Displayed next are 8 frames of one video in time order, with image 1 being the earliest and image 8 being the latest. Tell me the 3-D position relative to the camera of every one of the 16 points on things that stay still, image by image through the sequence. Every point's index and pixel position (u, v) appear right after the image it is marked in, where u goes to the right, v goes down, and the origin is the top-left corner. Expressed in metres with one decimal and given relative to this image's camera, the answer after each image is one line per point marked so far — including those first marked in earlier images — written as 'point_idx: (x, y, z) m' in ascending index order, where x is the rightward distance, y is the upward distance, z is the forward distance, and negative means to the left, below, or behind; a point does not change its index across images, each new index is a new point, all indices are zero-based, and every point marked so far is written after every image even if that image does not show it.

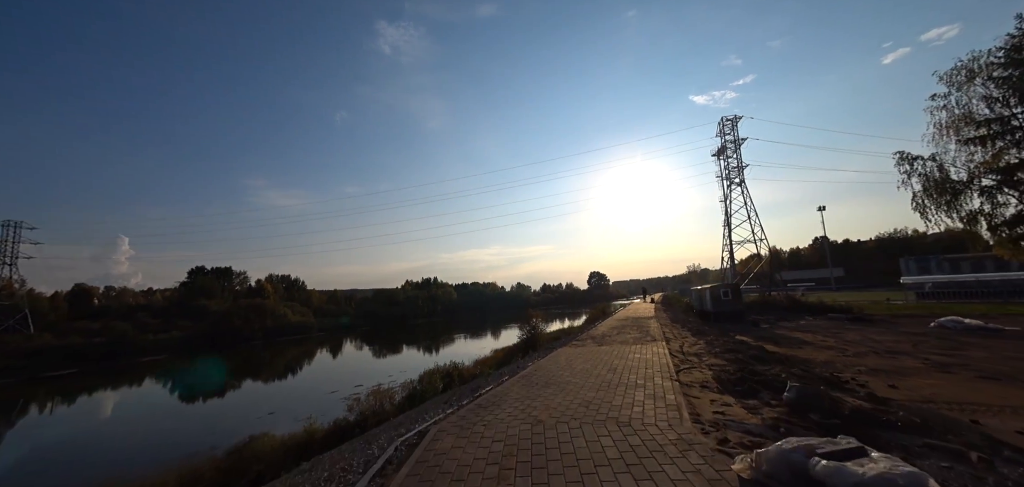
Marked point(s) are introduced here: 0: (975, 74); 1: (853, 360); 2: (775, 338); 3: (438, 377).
0: (+23.1, +8.6, +19.2) m
1: (+9.5, -3.2, +10.6) m
2: (+11.0, -4.0, +15.9) m
3: (-3.0, -5.5, +15.5) m
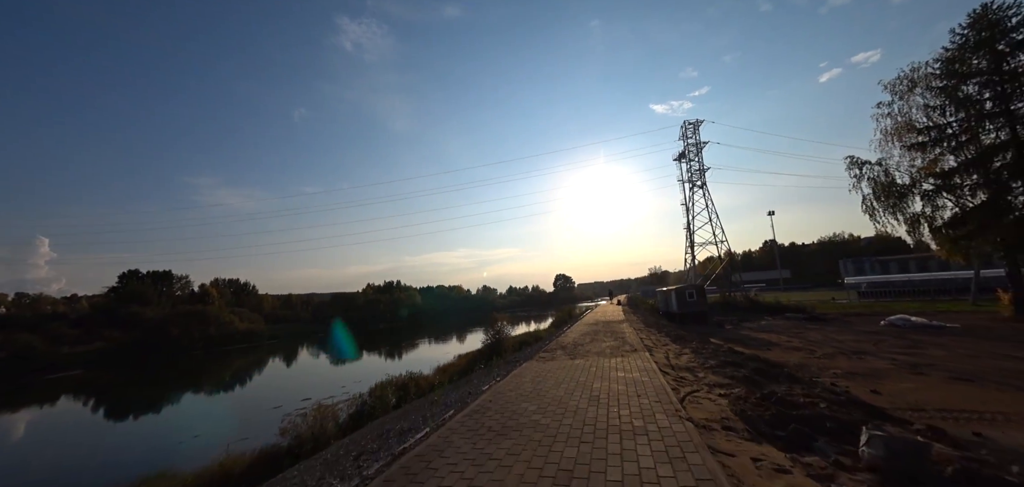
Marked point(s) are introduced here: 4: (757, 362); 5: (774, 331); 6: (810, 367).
0: (+21.3, +8.5, +20.1) m
1: (+8.4, -3.2, +10.3) m
2: (+9.5, -4.0, +15.8) m
3: (-4.5, -5.5, +14.1) m
4: (+6.1, -3.0, +9.5) m
5: (+12.4, -4.2, +18.1) m
6: (+7.6, -3.1, +9.6) m
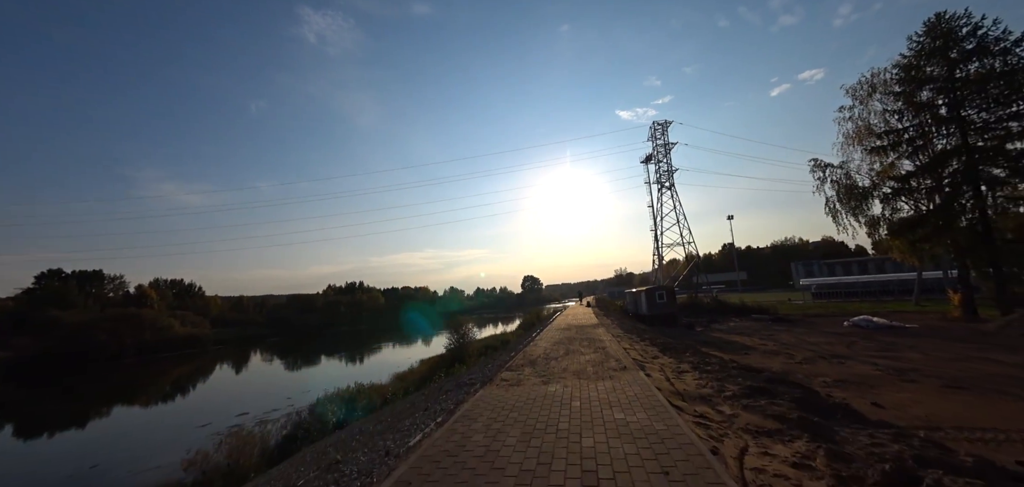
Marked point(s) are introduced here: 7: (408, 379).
0: (+19.6, +8.4, +20.6) m
1: (+7.5, -3.2, +9.6) m
2: (+8.1, -4.0, +15.2) m
3: (-5.7, -5.3, +12.4) m
4: (+5.2, -2.9, +8.7) m
5: (+10.8, -4.2, +17.7) m
6: (+6.7, -3.1, +8.9) m
7: (-5.3, -6.9, +19.3) m
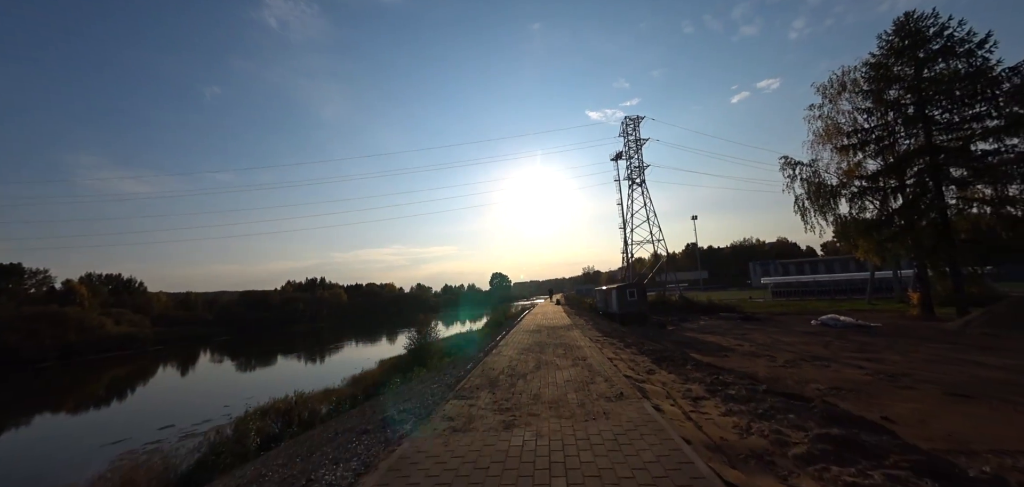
0: (+18.0, +8.5, +20.7) m
1: (+6.6, -3.0, +8.9) m
2: (+6.8, -3.8, +14.5) m
3: (-6.8, -4.9, +10.6) m
4: (+4.5, -2.7, +7.8) m
5: (+9.2, -4.1, +17.3) m
6: (+5.9, -2.9, +8.2) m
7: (-6.9, -6.5, +17.6) m
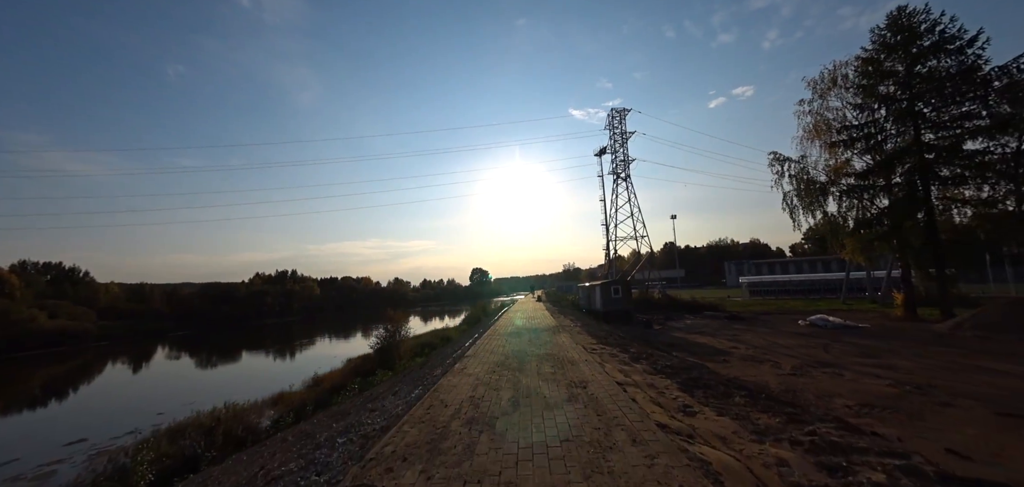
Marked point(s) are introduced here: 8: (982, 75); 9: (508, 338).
0: (+17.0, +8.6, +20.0) m
1: (+6.1, -2.8, +7.8) m
2: (+5.9, -3.6, +13.4) m
3: (-7.4, -4.5, +8.8) m
4: (+4.0, -2.5, +6.5) m
5: (+8.2, -3.9, +16.2) m
6: (+5.4, -2.8, +7.0) m
7: (-8.0, -6.0, +15.7) m
8: (+19.6, +7.1, +15.8) m
9: (-0.2, -4.0, +16.4) m
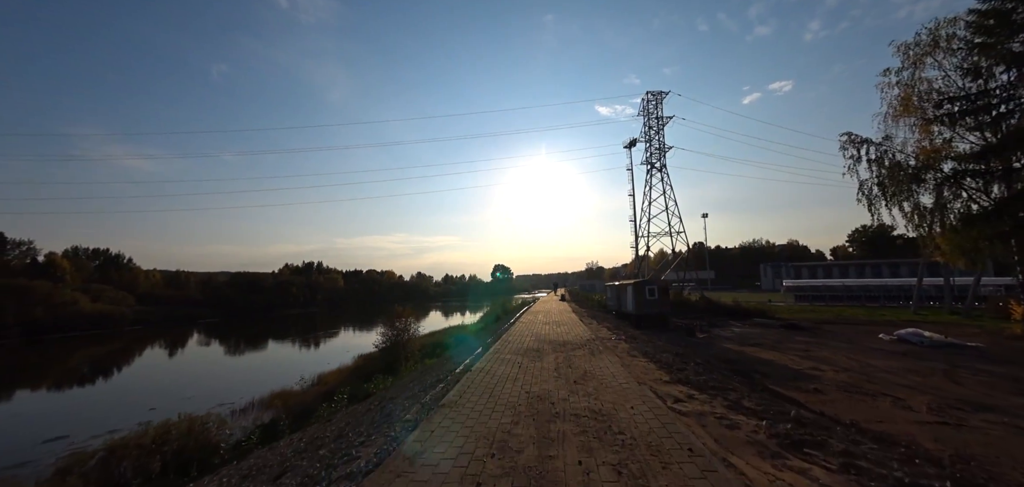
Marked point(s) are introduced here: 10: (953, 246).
0: (+18.3, +8.6, +16.6) m
1: (+6.3, -2.7, +5.1) m
2: (+6.5, -3.3, +10.7) m
3: (-7.1, -4.0, +7.0) m
4: (+4.2, -2.3, +4.0) m
5: (+9.0, -3.6, +13.5) m
6: (+5.6, -2.5, +4.4) m
7: (-7.3, -5.4, +13.9) m
8: (+20.5, +7.0, +12.2) m
9: (+0.5, -3.6, +14.1) m
10: (+18.9, -0.1, +16.2) m
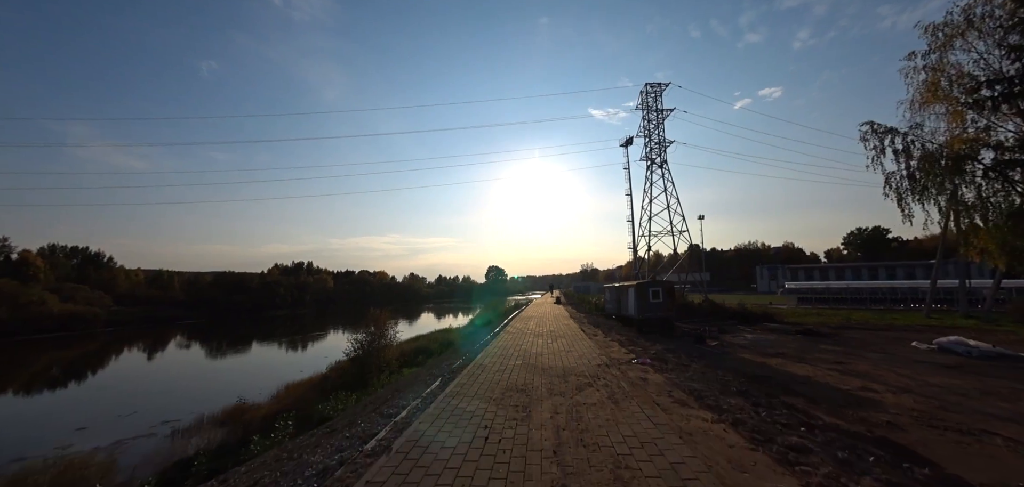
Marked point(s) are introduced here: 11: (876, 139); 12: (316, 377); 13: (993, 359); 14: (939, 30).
0: (+17.9, +8.7, +15.0) m
1: (+6.1, -2.5, +3.3) m
2: (+6.1, -3.2, +8.9) m
3: (-7.4, -3.8, +5.0) m
4: (+4.0, -2.1, +2.2) m
5: (+8.6, -3.5, +11.7) m
6: (+5.3, -2.4, +2.6) m
7: (-7.6, -5.2, +11.9) m
8: (+20.2, +7.1, +10.7) m
9: (+0.1, -3.5, +12.3) m
10: (+18.5, 0.0, +14.7) m
11: (+15.6, +4.5, +16.4) m
12: (-8.3, -5.6, +16.1) m
13: (+13.7, -3.3, +10.8) m
14: (+17.4, +8.8, +15.6) m
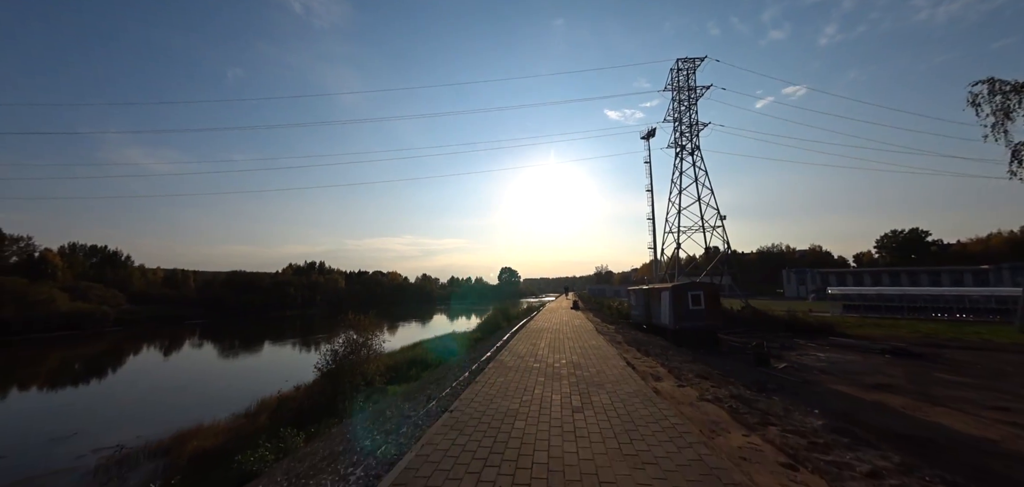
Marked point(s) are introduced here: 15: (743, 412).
0: (+18.2, +8.9, +11.3) m
1: (+5.9, -2.2, 0.0) m
2: (+6.1, -2.9, +5.6) m
3: (-7.5, -3.4, +2.2) m
4: (+3.7, -1.8, -1.0) m
5: (+8.7, -3.3, +8.3) m
6: (+5.1, -2.0, -0.7) m
7: (-7.5, -4.8, +9.1) m
8: (+20.3, +7.3, +6.9) m
9: (+0.3, -3.2, +9.2) m
10: (+18.8, +0.2, +10.9) m
11: (+15.9, +4.7, +12.7) m
12: (-8.0, -5.3, +13.2) m
13: (+13.8, -3.1, +7.2) m
14: (+17.7, +9.0, +11.9) m
15: (+3.9, -2.8, +7.2) m
